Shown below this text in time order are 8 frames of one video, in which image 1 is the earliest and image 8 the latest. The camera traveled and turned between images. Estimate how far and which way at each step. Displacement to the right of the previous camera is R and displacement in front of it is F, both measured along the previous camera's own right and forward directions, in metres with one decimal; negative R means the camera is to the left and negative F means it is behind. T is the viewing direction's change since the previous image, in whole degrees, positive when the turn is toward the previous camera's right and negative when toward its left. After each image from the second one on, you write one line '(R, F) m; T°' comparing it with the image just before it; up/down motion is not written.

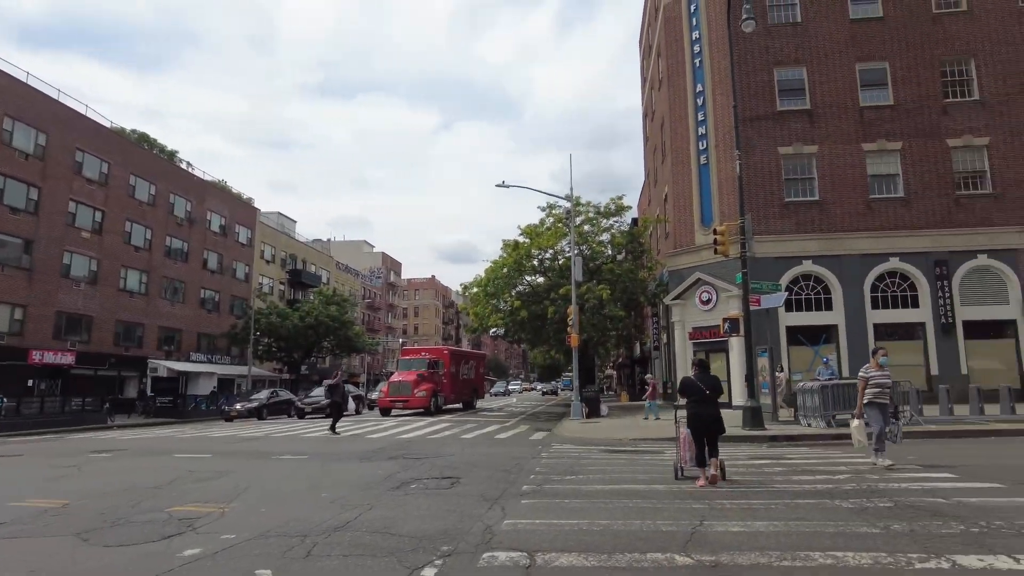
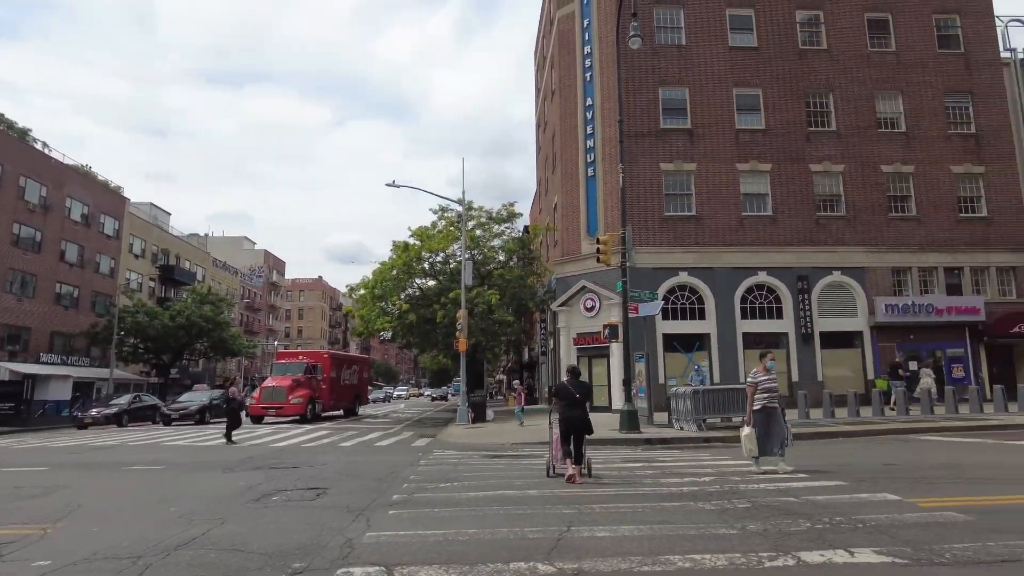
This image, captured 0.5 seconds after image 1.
(+0.2, +0.2) m; +9°
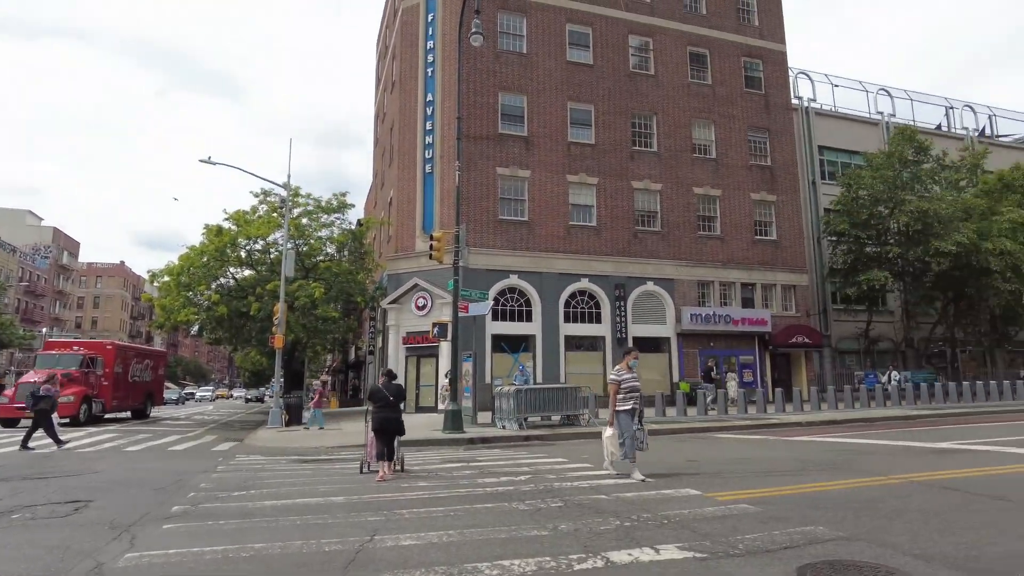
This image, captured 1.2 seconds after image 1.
(+0.2, +0.4) m; +14°
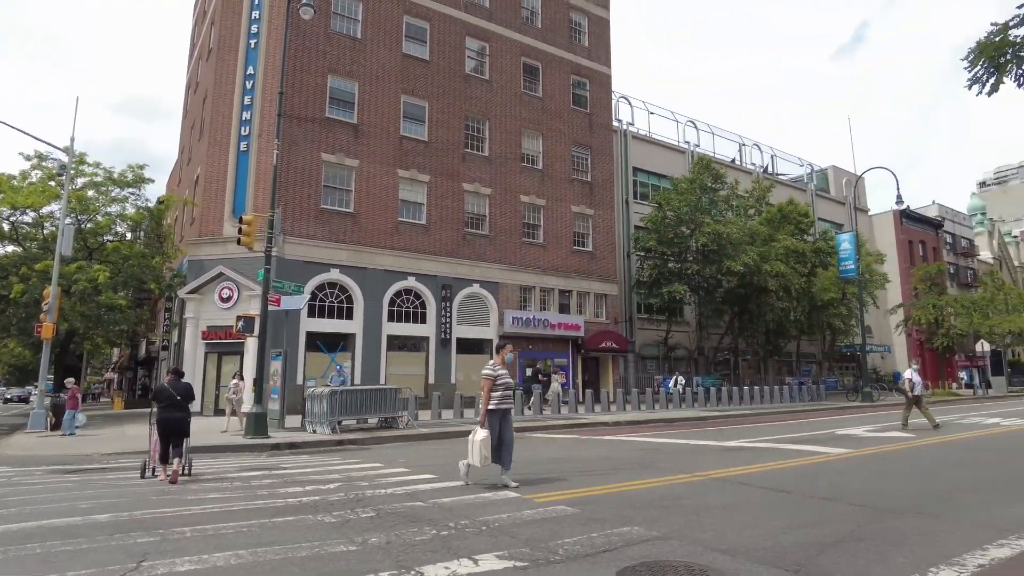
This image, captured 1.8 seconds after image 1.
(0.0, +0.4) m; +15°
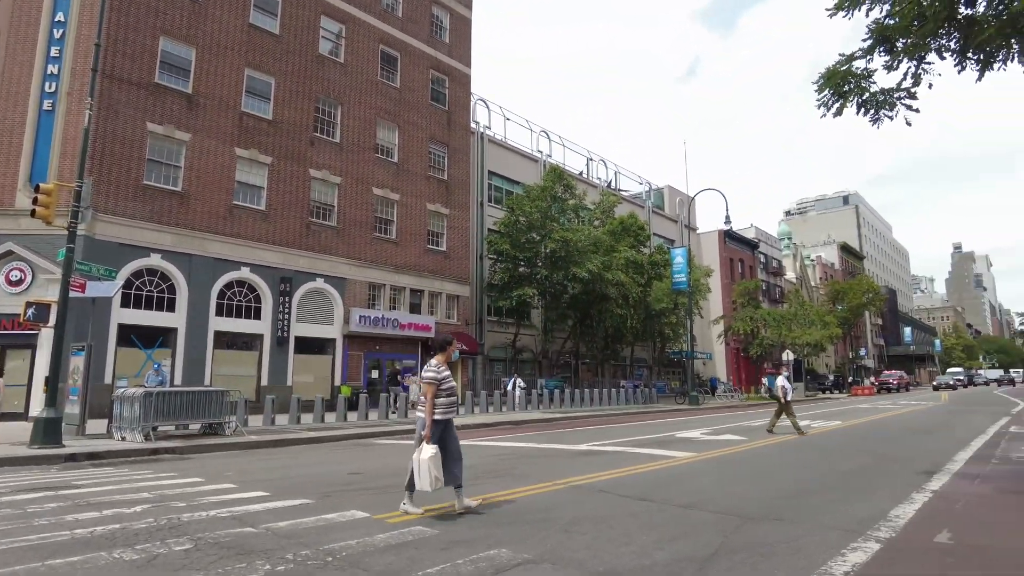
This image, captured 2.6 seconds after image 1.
(-0.1, +0.7) m; +13°
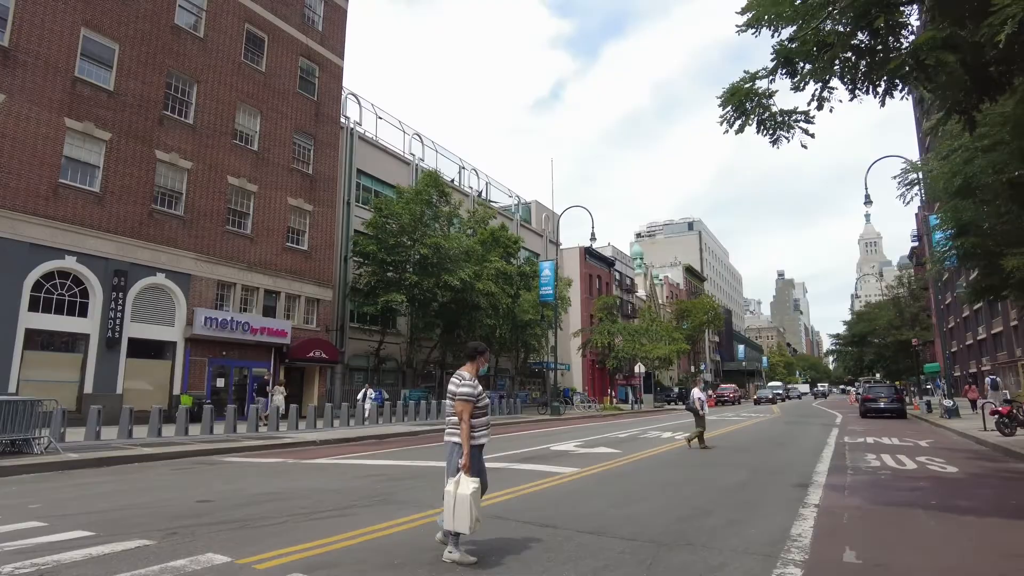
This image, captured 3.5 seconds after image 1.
(-0.4, +0.8) m; +12°
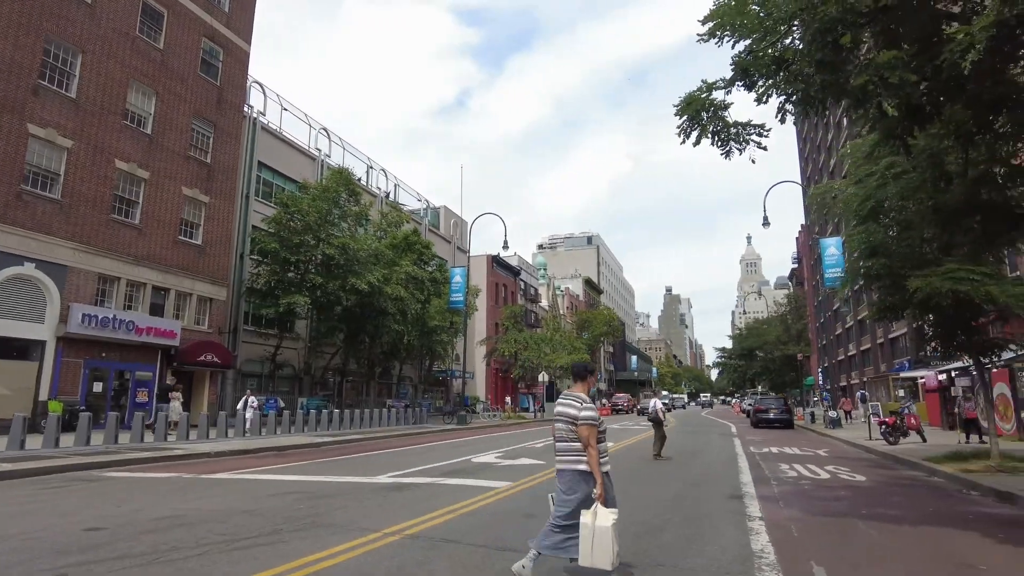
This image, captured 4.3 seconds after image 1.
(-0.6, +0.6) m; +9°
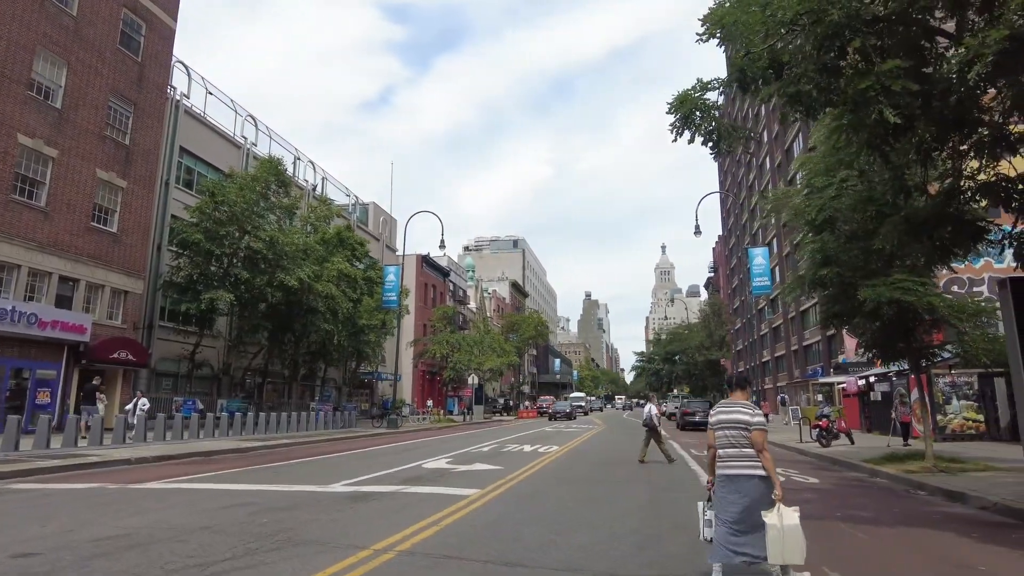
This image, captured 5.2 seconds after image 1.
(-0.8, +0.6) m; +7°
